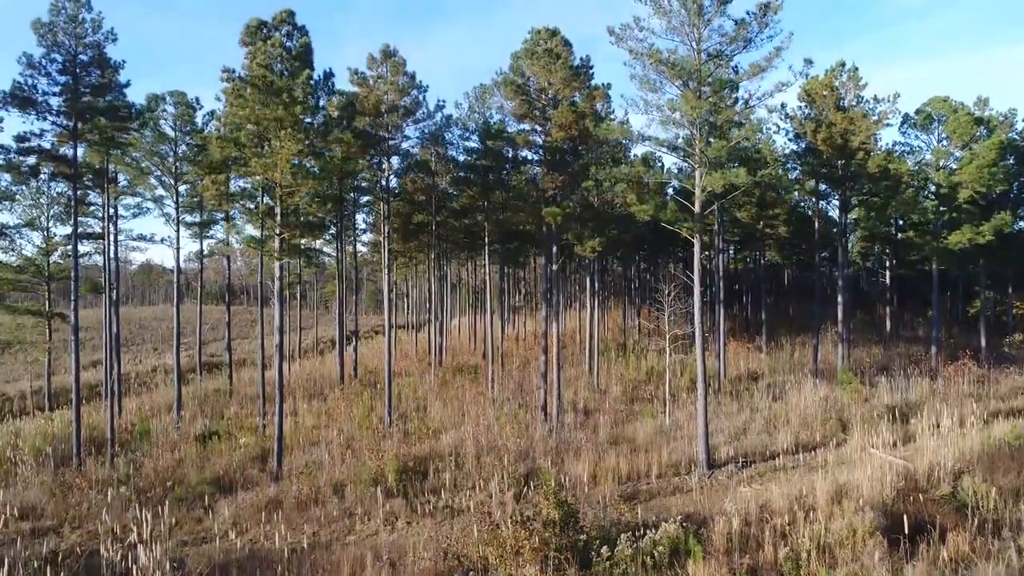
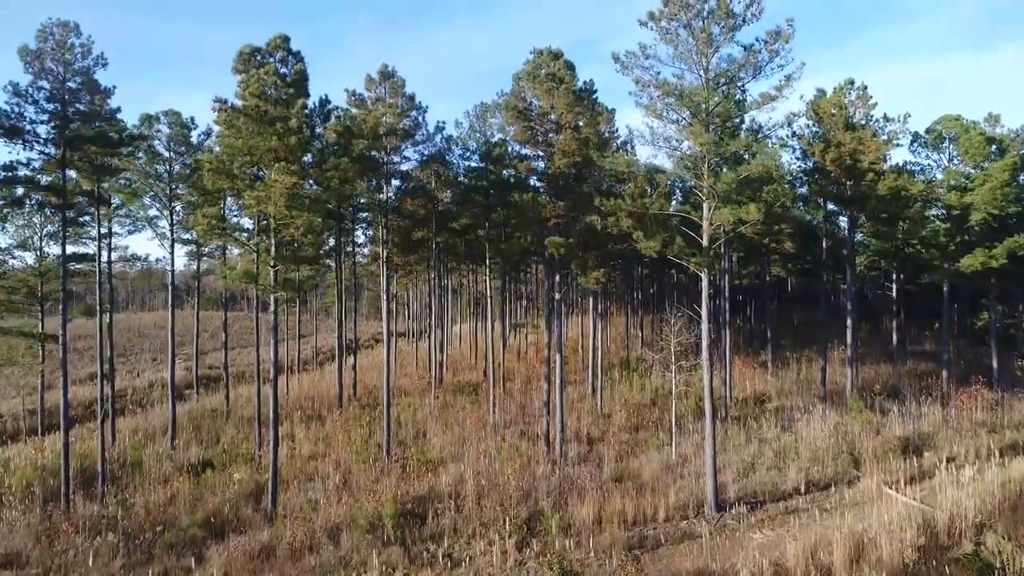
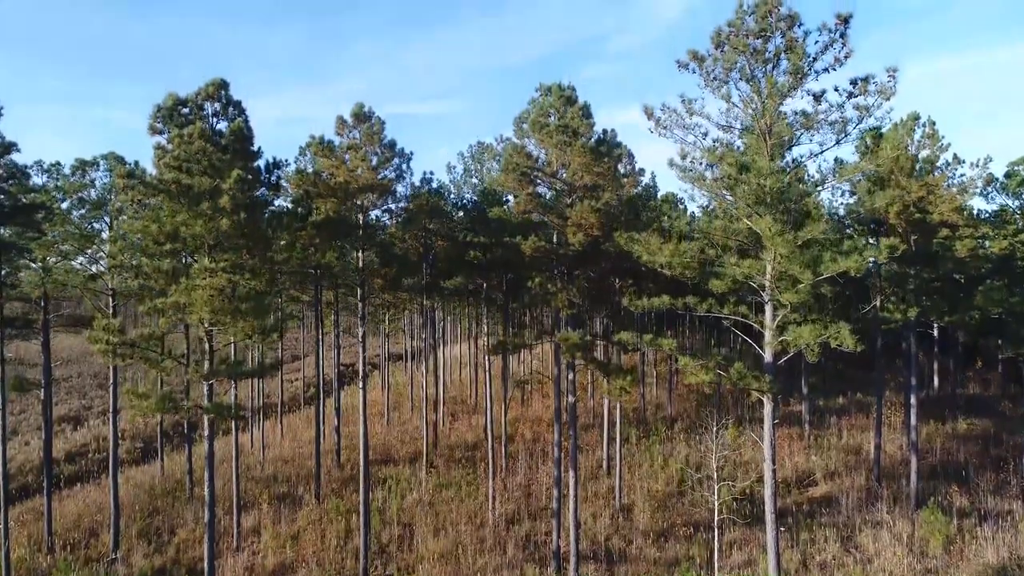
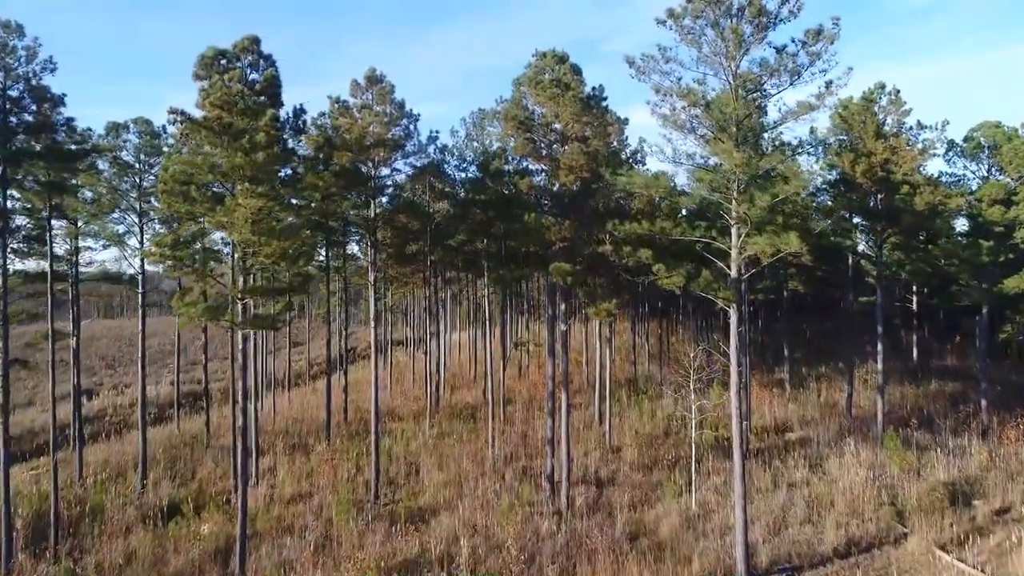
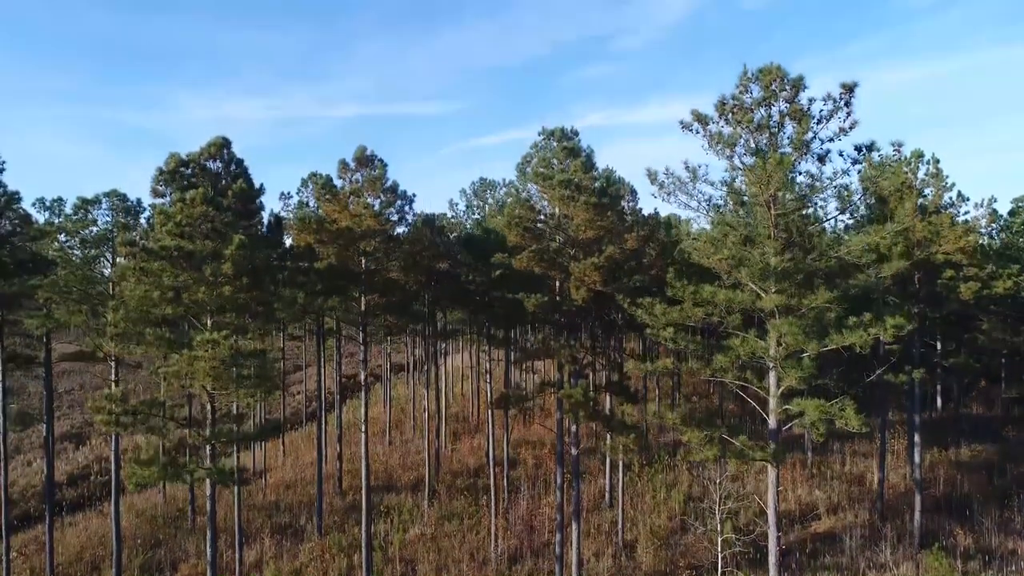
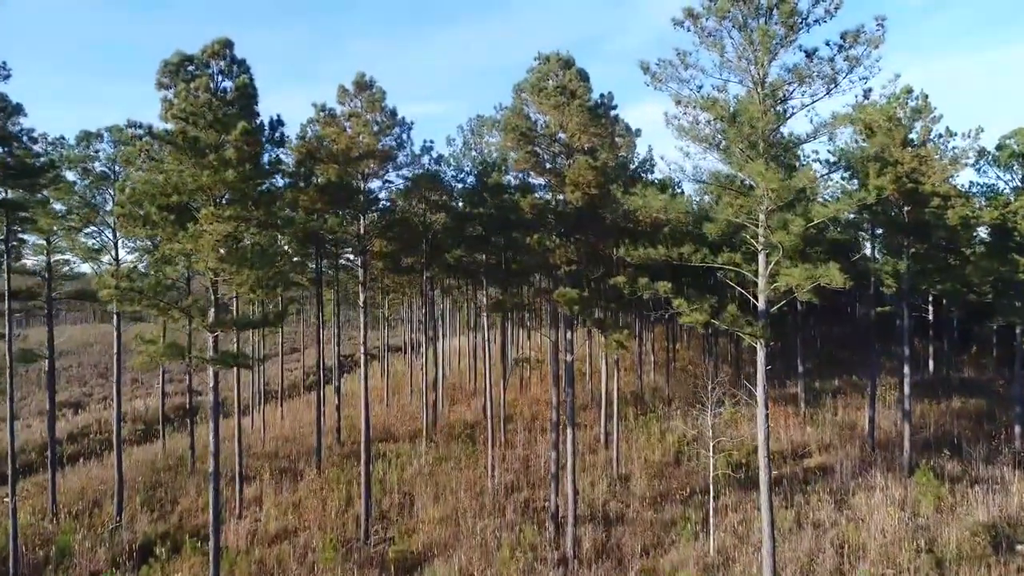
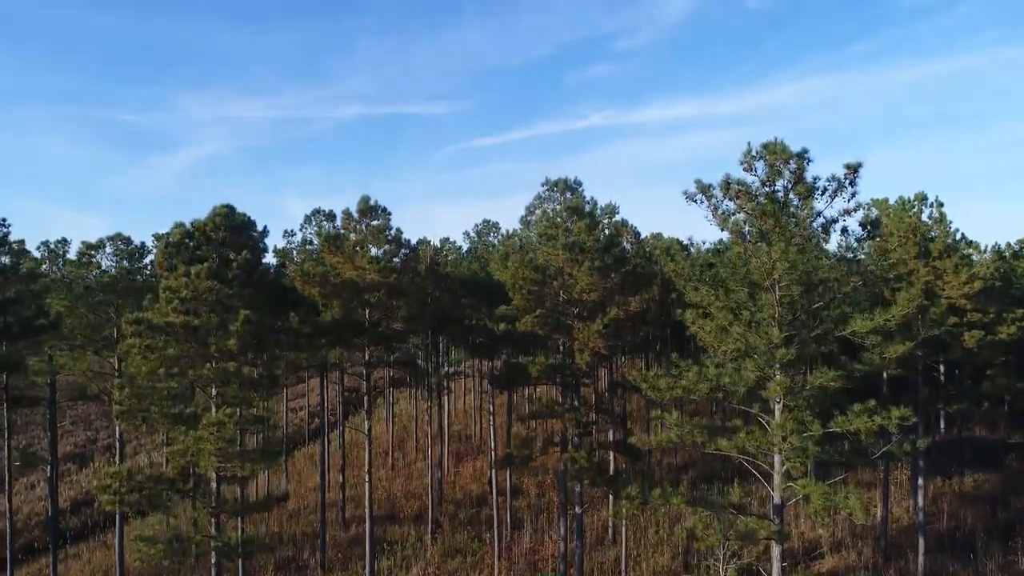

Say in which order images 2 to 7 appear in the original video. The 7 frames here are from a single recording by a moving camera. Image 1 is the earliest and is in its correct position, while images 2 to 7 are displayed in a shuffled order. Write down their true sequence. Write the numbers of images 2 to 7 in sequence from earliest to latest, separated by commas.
2, 4, 6, 3, 5, 7
